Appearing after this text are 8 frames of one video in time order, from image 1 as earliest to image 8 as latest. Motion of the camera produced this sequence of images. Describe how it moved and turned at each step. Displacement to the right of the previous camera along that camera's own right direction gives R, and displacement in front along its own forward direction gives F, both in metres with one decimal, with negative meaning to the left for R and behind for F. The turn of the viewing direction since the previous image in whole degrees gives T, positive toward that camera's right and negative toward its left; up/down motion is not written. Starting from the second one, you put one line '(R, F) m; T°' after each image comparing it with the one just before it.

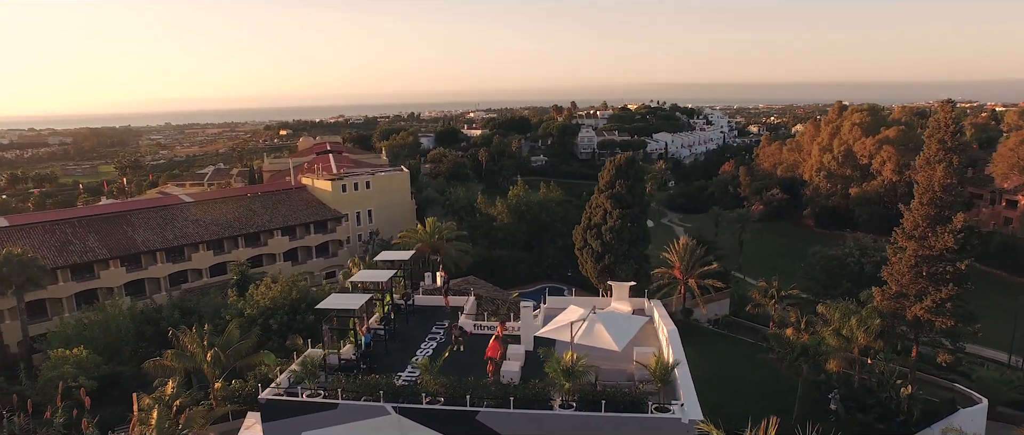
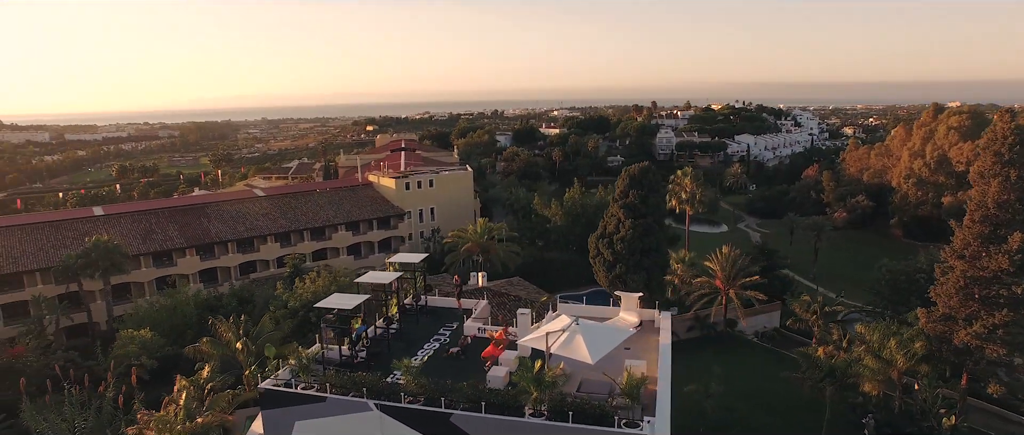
(+1.8, -0.2) m; -7°
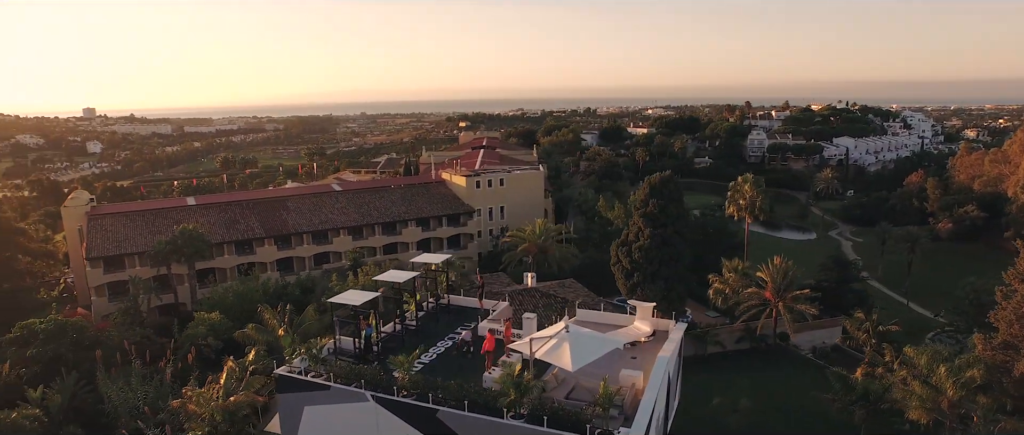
(+1.8, -0.3) m; -8°
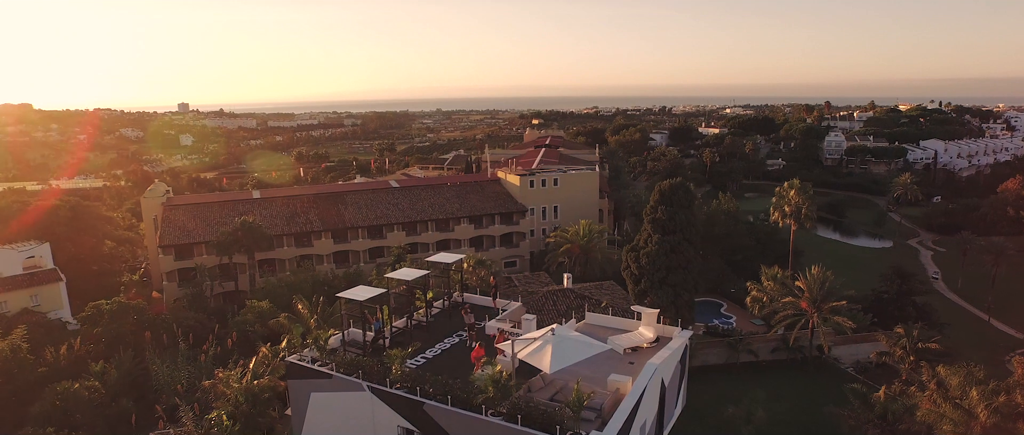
(+1.6, -0.4) m; -6°
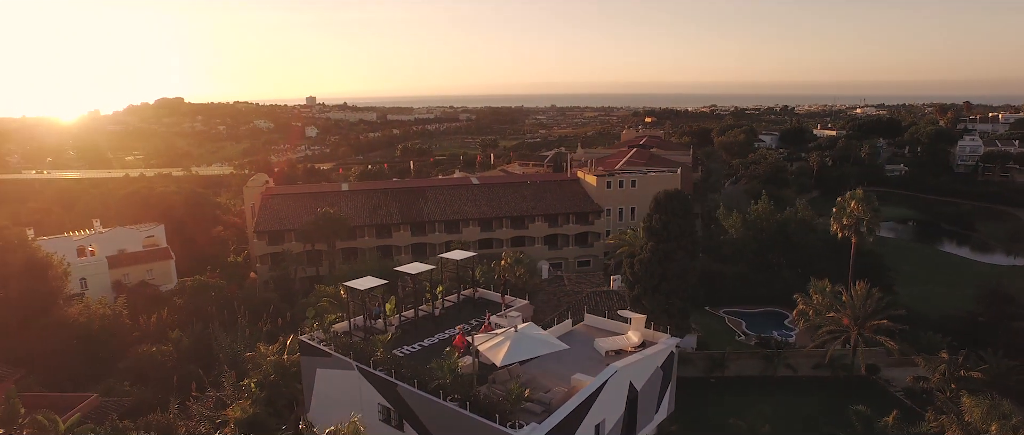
(+3.0, -0.9) m; -10°
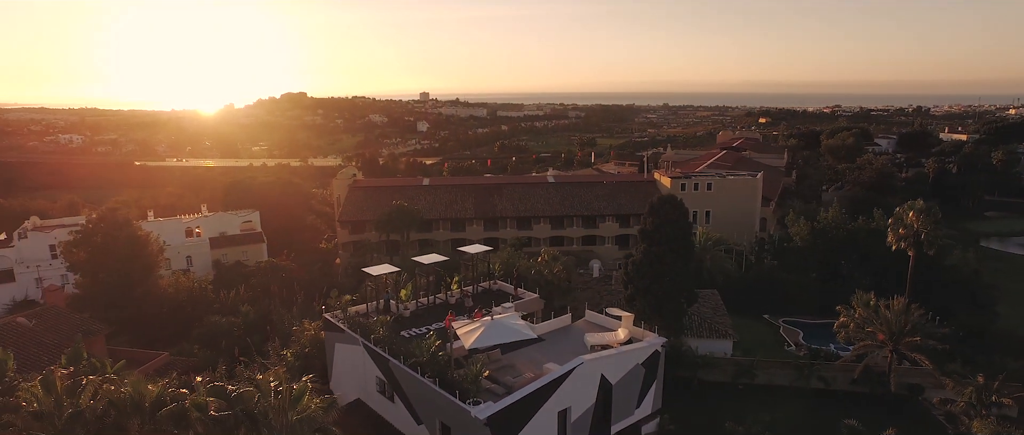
(+3.0, -1.2) m; -9°
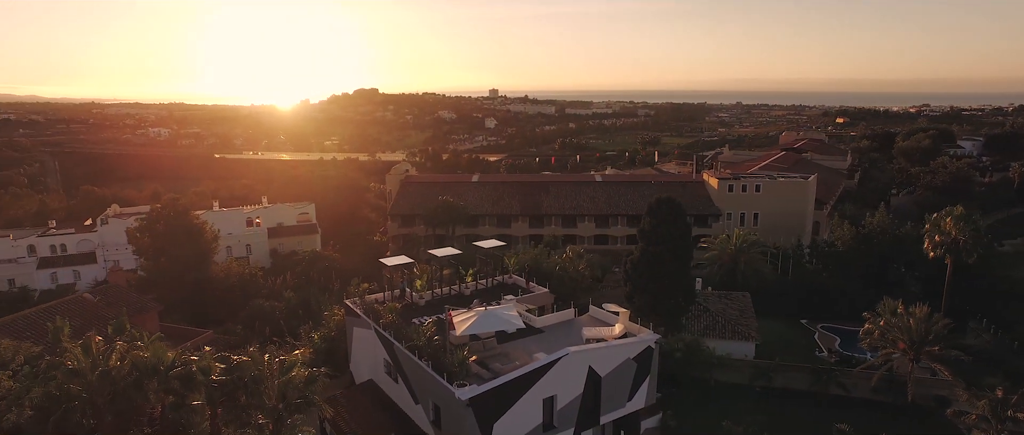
(+1.9, -1.0) m; -6°
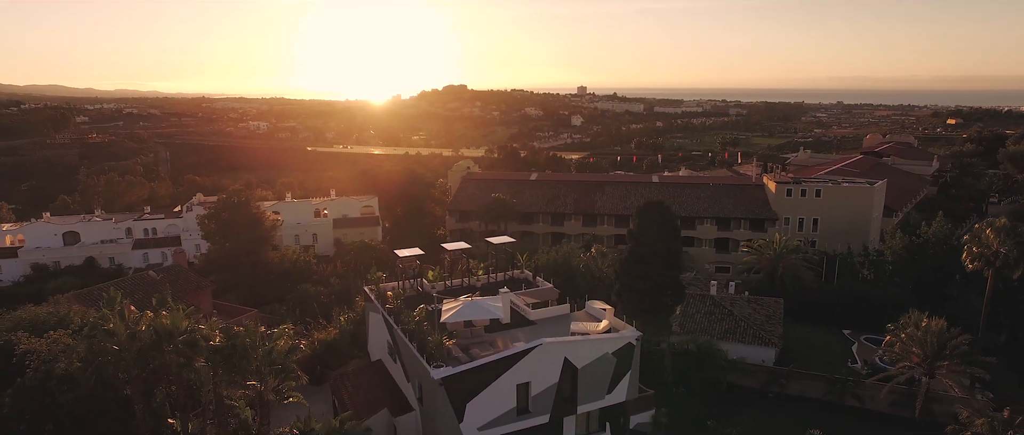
(+2.9, -1.3) m; -8°
